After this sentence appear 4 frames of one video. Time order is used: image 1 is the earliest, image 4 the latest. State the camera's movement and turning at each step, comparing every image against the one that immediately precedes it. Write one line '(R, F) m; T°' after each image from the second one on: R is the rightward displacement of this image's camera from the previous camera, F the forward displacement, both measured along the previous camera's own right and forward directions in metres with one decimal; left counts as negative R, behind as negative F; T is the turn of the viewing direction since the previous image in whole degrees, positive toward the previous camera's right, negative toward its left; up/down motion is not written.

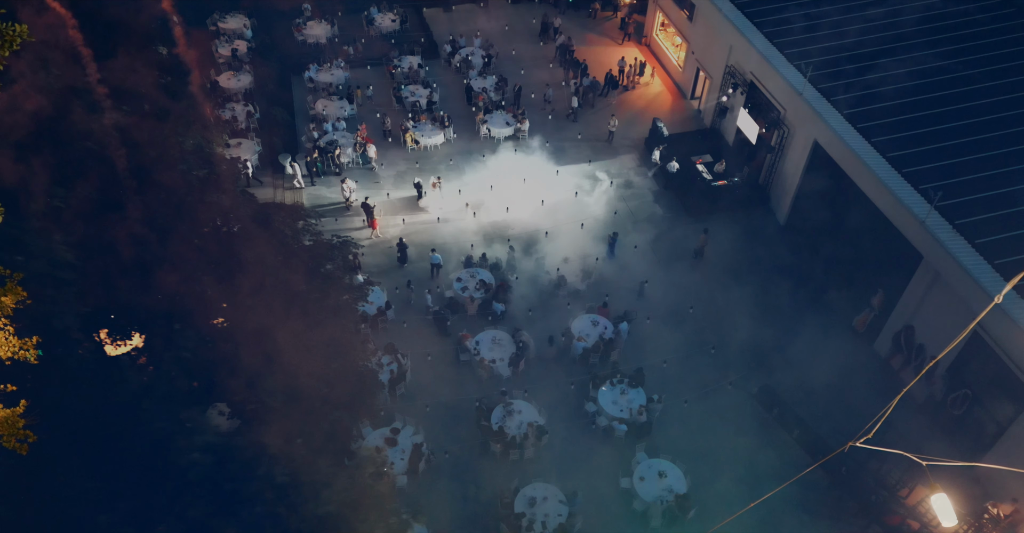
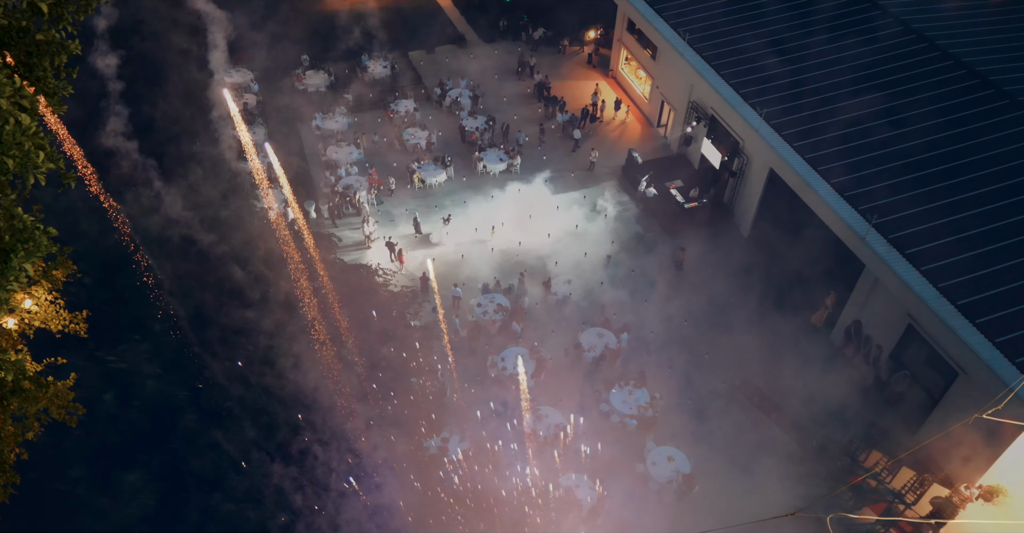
(-2.0, -3.1) m; +4°
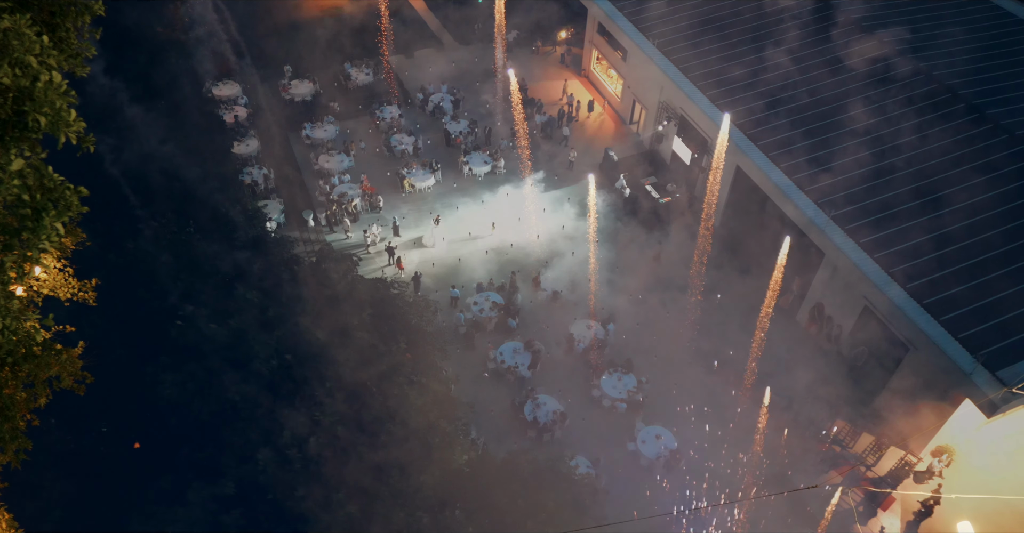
(-0.9, -1.7) m; +3°
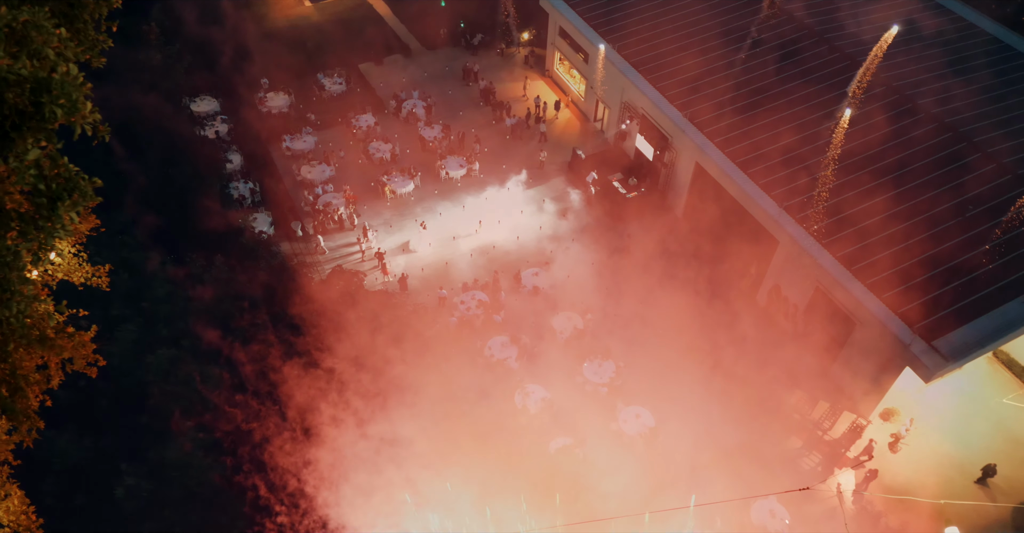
(-0.8, -1.8) m; +3°
